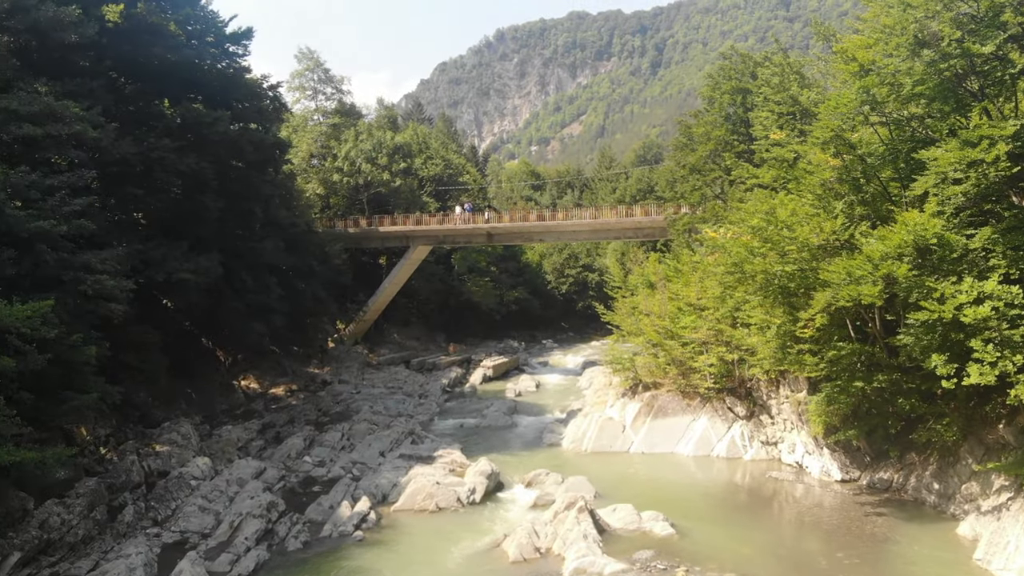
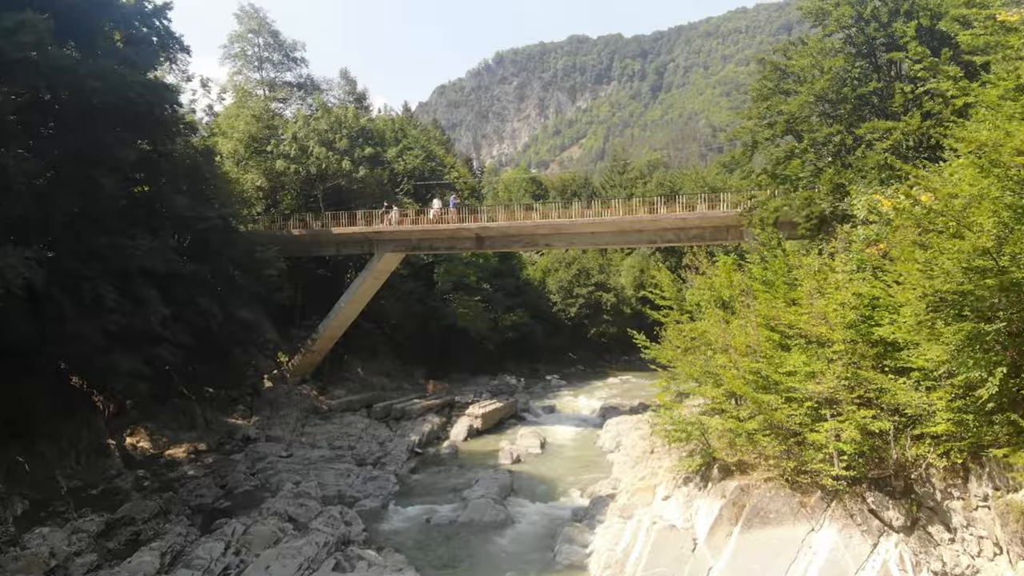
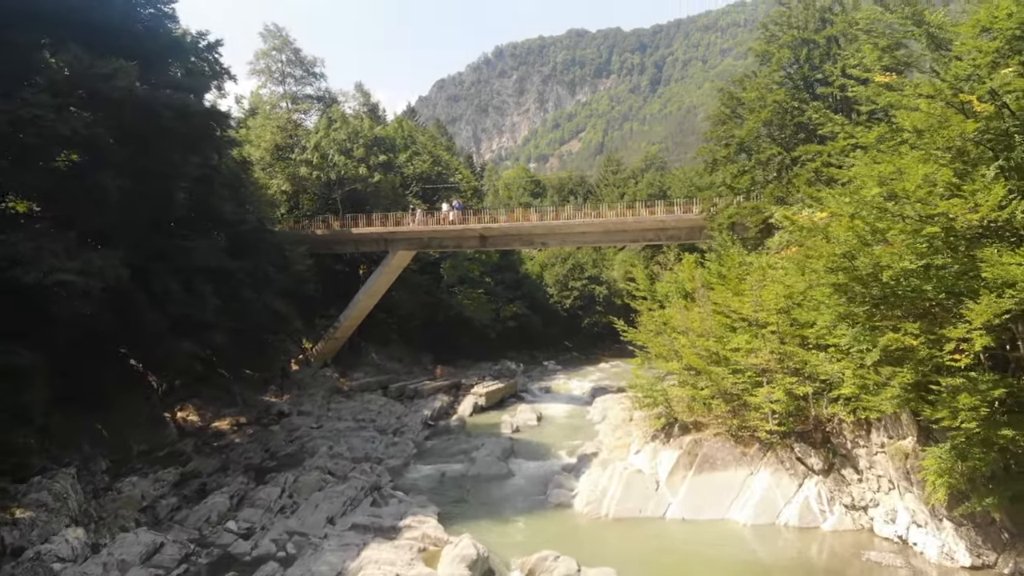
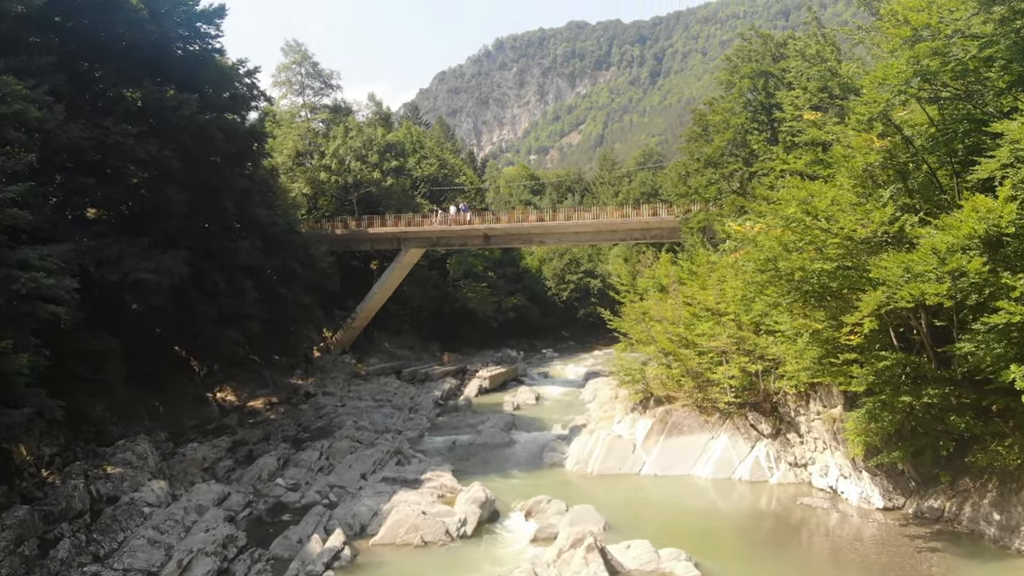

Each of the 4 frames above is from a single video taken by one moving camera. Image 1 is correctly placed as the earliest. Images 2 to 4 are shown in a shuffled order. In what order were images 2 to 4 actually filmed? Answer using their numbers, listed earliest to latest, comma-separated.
4, 3, 2
